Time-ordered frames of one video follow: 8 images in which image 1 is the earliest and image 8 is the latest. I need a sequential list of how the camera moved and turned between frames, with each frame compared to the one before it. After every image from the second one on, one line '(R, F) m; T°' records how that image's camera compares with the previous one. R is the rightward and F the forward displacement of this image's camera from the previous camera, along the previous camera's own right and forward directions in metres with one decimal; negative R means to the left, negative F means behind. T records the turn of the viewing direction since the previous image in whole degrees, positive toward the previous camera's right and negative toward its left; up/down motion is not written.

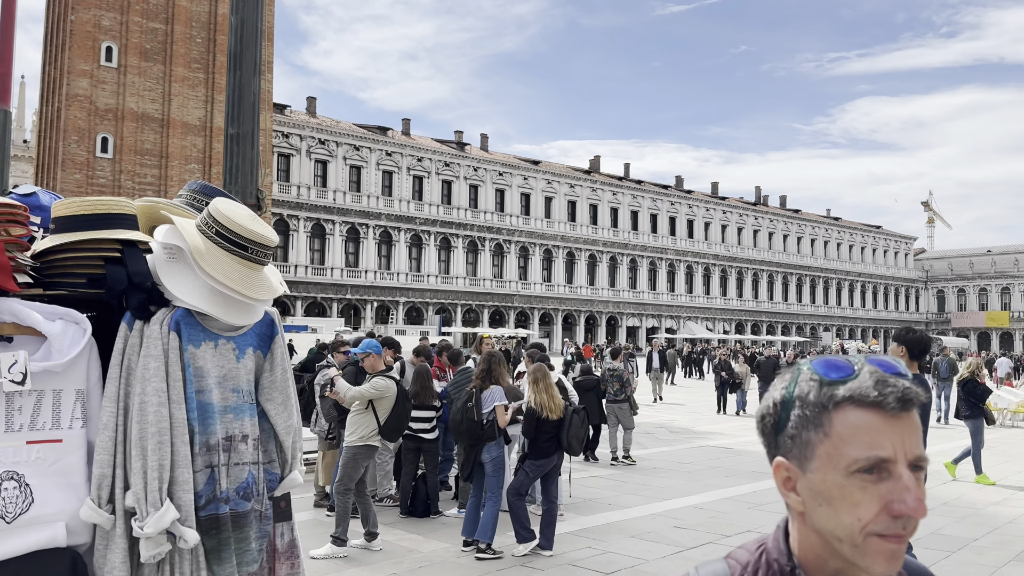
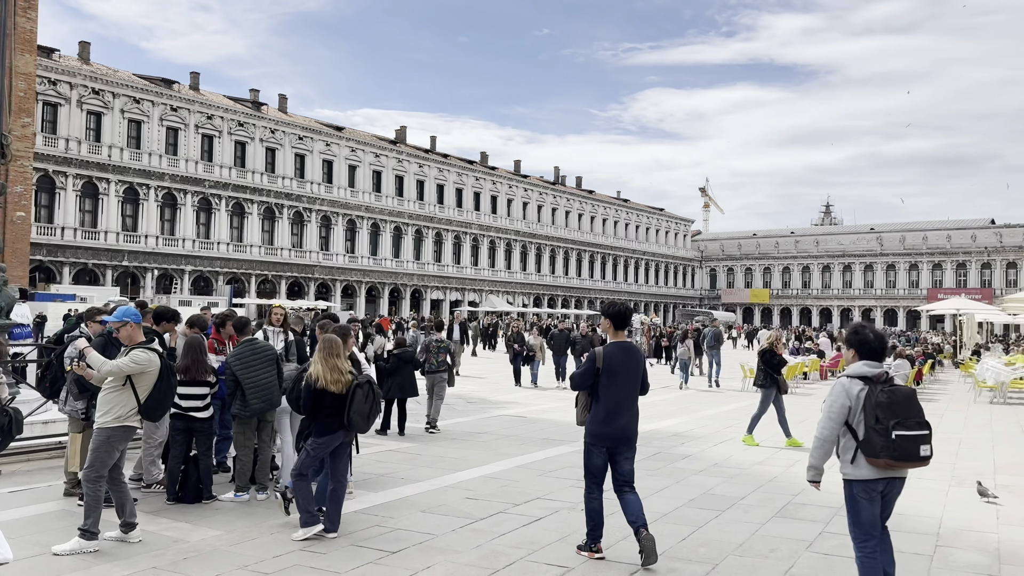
(+0.1, +0.3) m; +14°
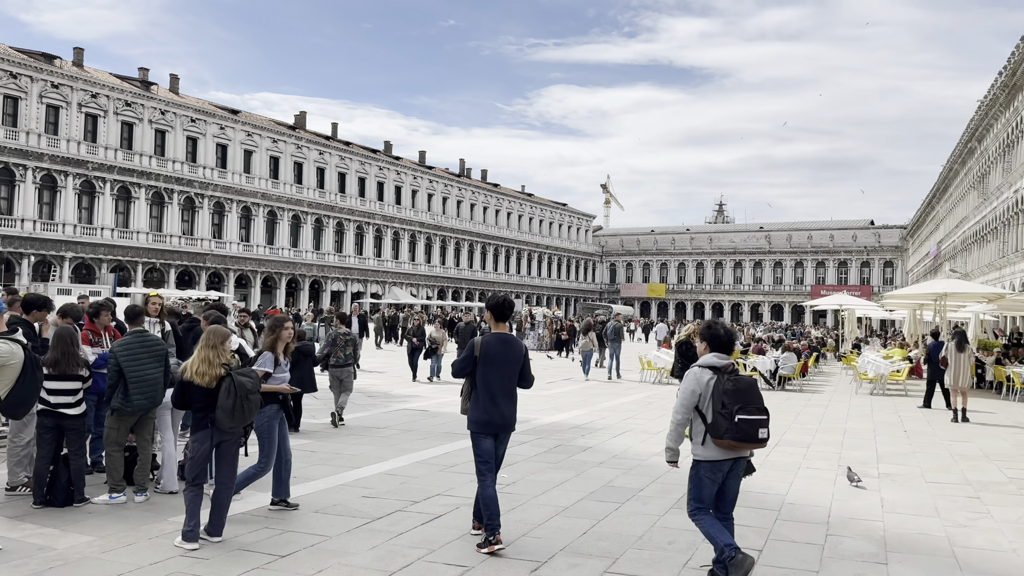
(0.0, +0.2) m; +7°
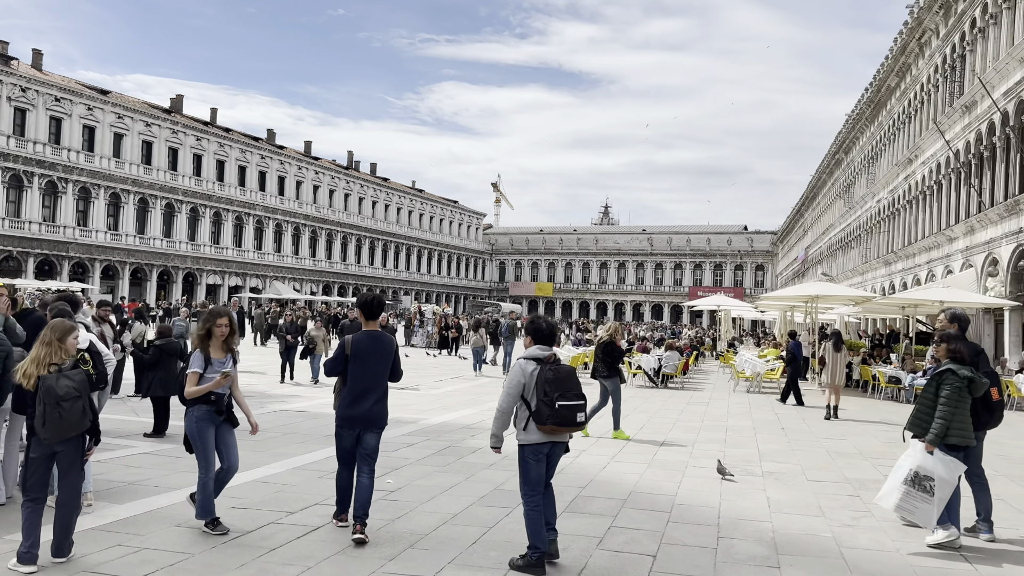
(0.0, +0.3) m; +8°
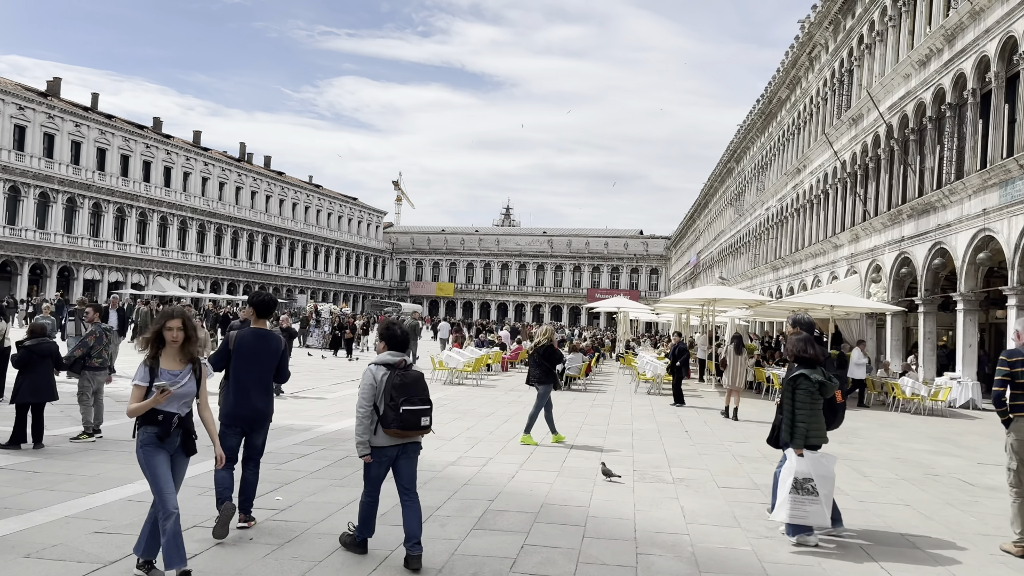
(-0.1, +0.4) m; +7°
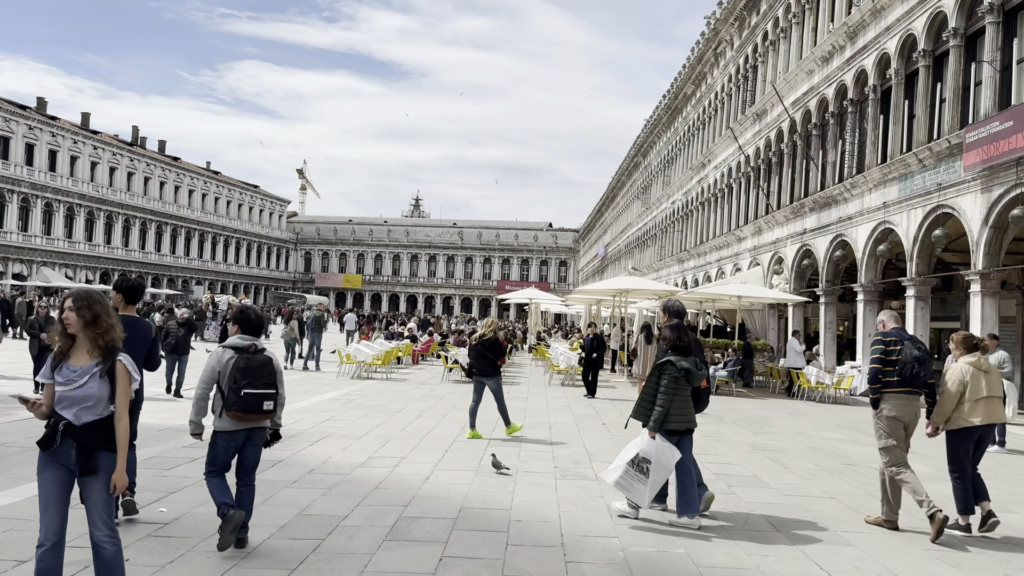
(0.0, +0.5) m; +6°
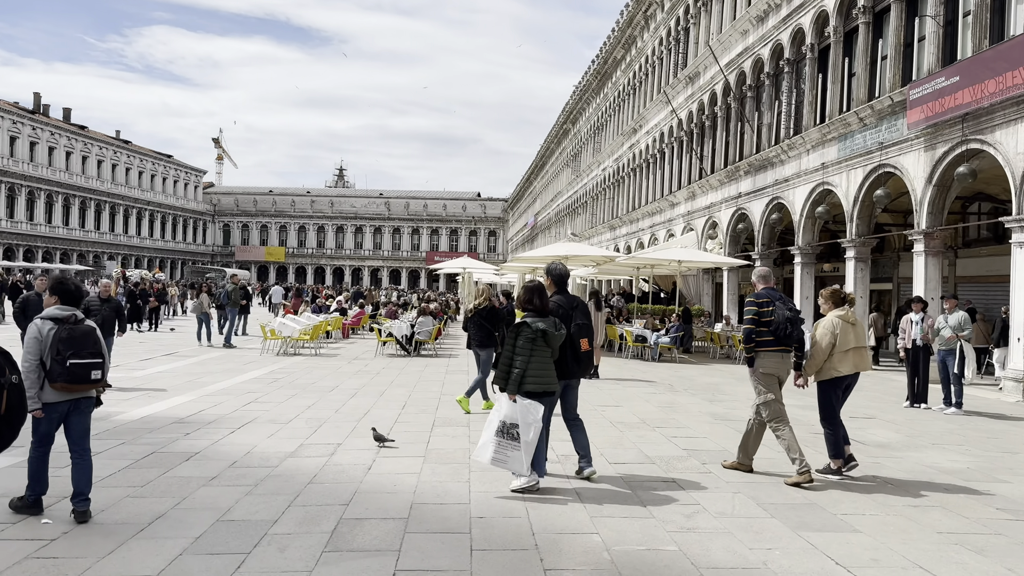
(-0.2, +0.8) m; +5°
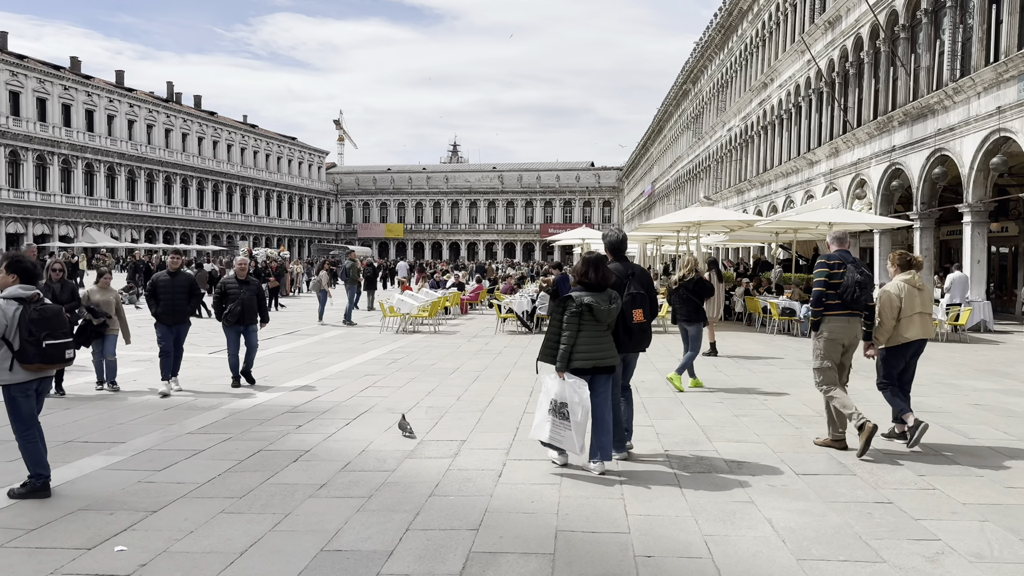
(-0.3, +1.1) m; -8°
